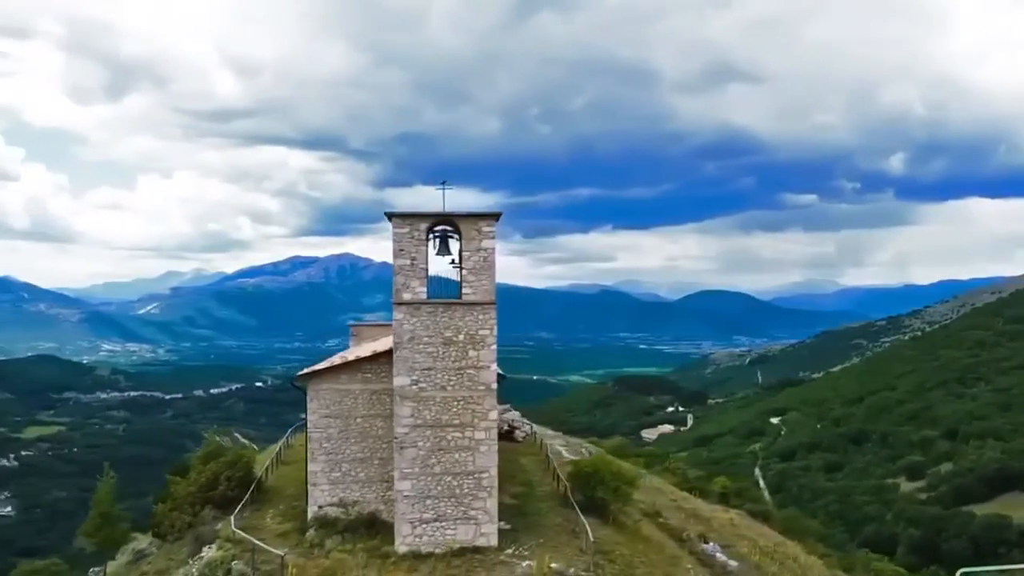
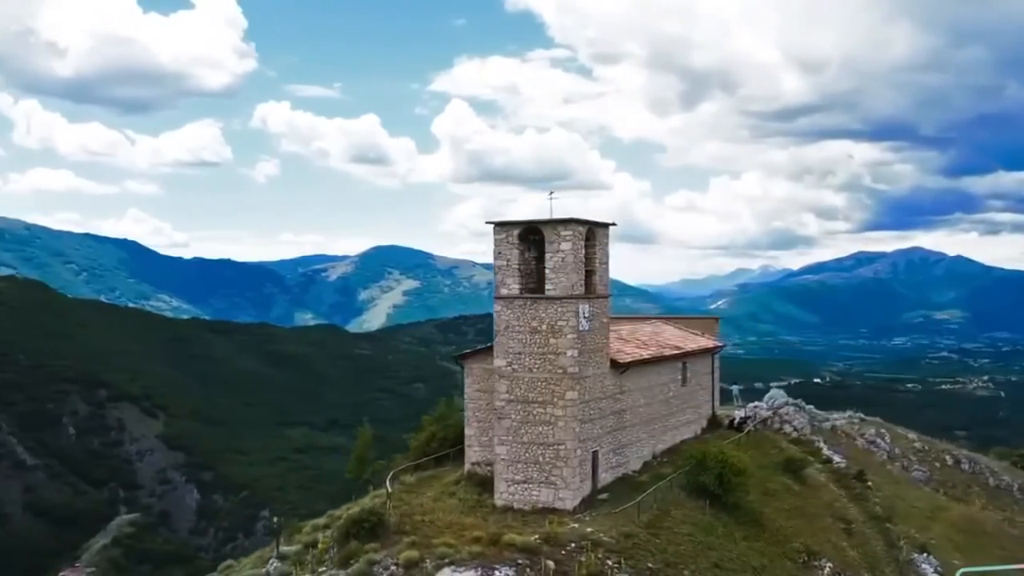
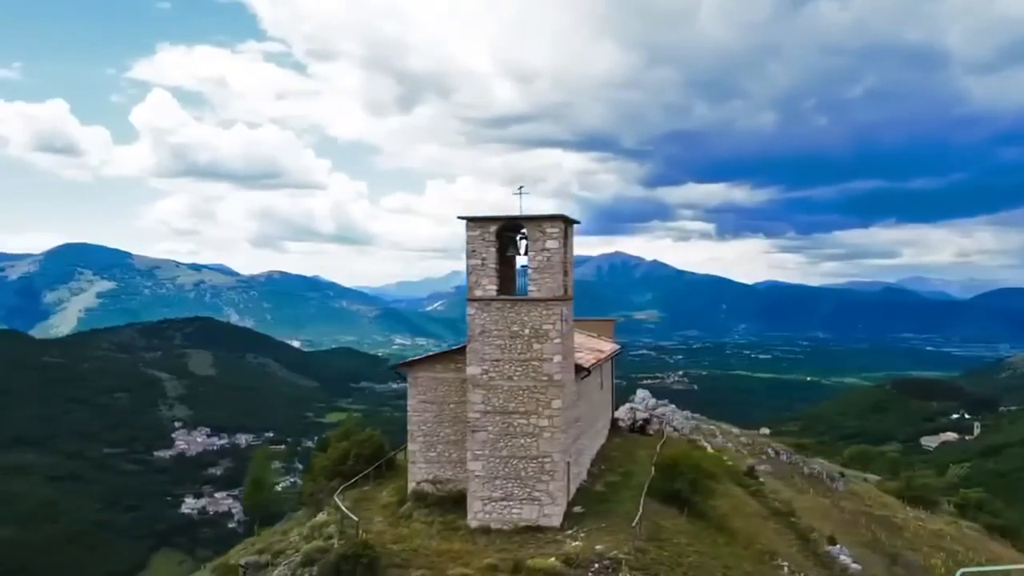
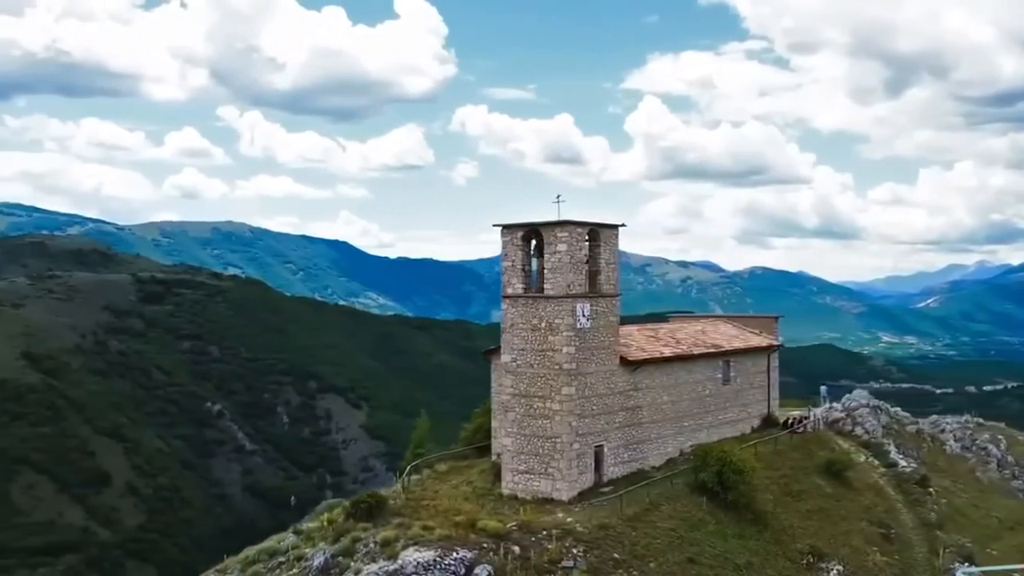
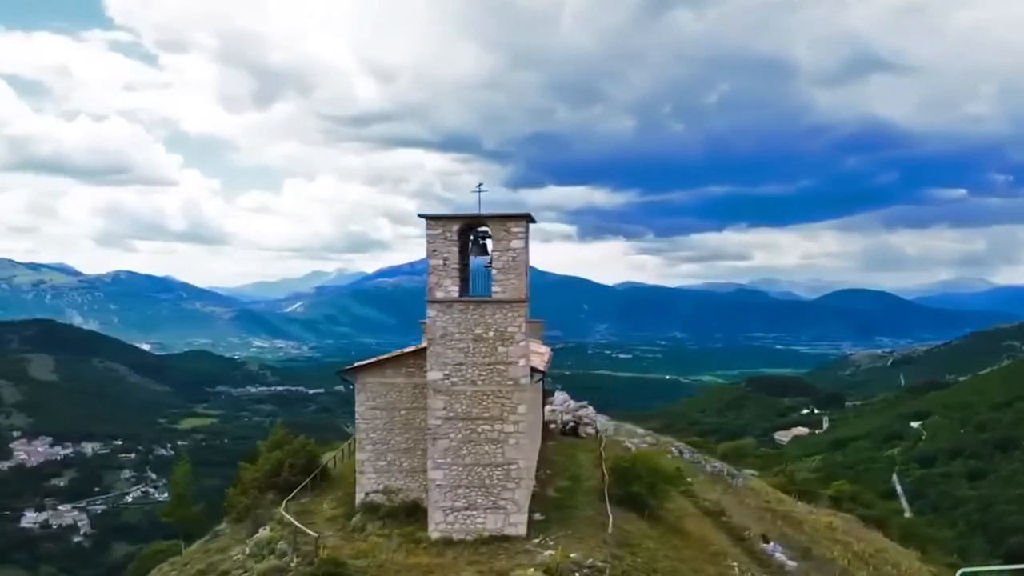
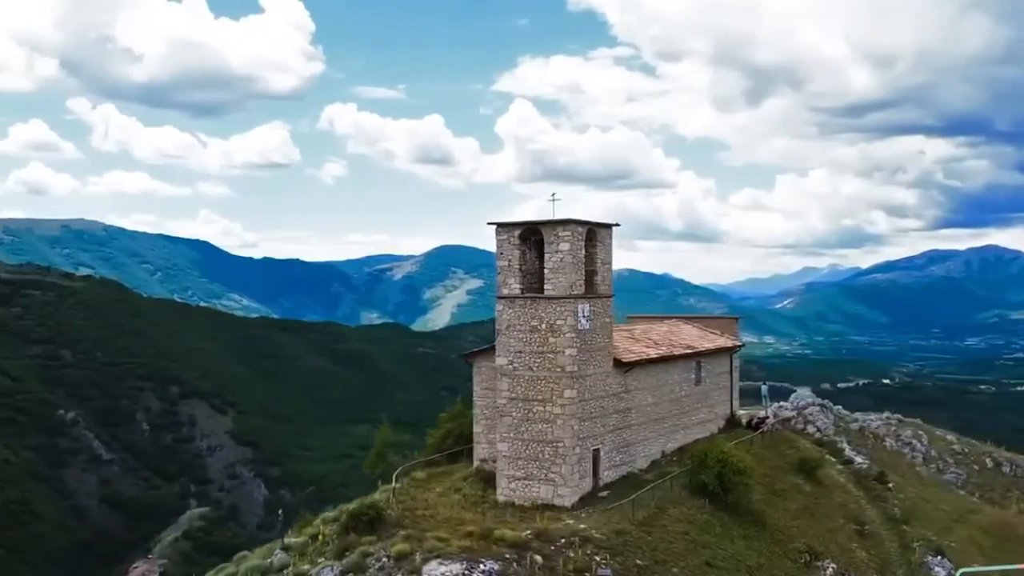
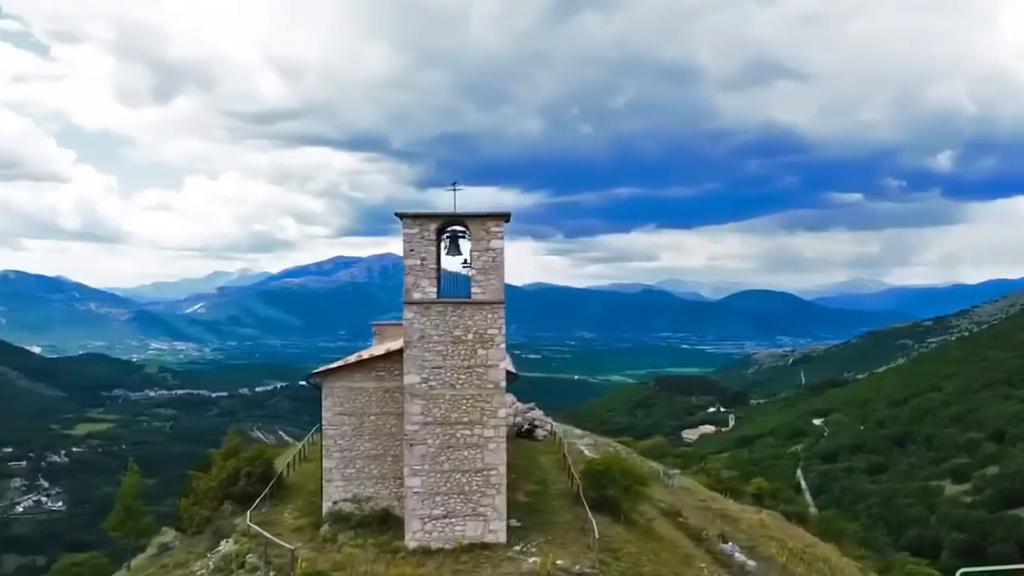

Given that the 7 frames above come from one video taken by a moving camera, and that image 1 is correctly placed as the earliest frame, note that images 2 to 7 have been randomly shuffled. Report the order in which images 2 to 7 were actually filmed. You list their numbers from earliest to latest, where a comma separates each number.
7, 5, 3, 2, 6, 4
